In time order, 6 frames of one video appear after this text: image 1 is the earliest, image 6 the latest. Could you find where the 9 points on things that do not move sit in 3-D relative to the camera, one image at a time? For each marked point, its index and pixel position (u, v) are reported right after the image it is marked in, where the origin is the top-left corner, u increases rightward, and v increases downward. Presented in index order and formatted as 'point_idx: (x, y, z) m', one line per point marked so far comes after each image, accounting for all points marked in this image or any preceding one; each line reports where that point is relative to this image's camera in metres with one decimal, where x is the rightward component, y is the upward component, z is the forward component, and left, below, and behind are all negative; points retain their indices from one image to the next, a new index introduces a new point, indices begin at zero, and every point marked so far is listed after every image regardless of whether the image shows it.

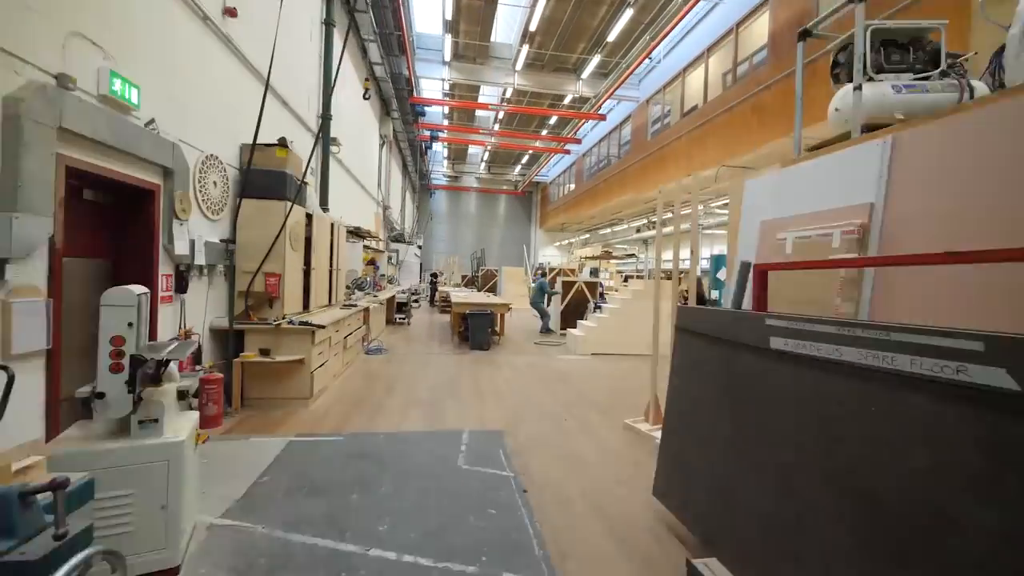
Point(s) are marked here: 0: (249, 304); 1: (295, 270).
0: (-2.2, -0.1, +3.7) m
1: (-1.9, +0.1, +4.1) m
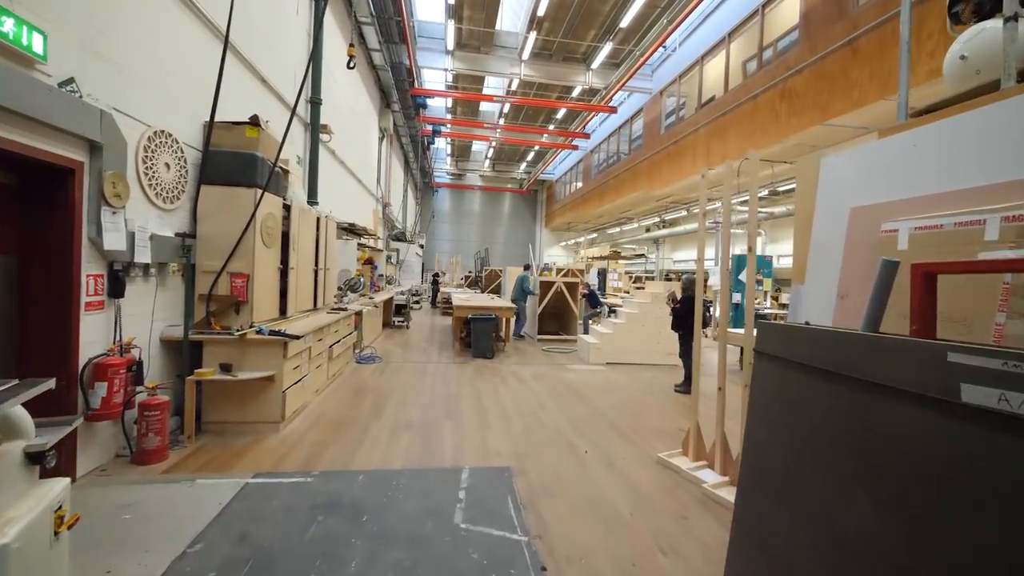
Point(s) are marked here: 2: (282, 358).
0: (-2.1, -0.2, +3.1) m
1: (-1.9, +0.1, +3.6) m
2: (-1.6, -0.5, +3.0) m
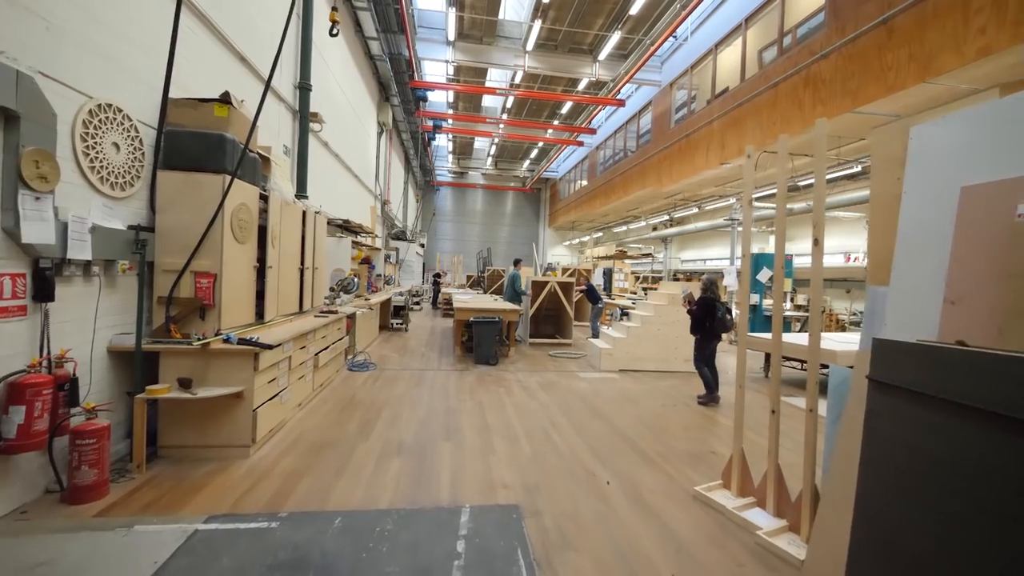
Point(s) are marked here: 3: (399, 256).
0: (-2.0, -0.2, +2.7) m
1: (-1.8, +0.1, +3.1) m
2: (-1.5, -0.5, +2.6) m
3: (-3.1, +0.9, +12.4) m
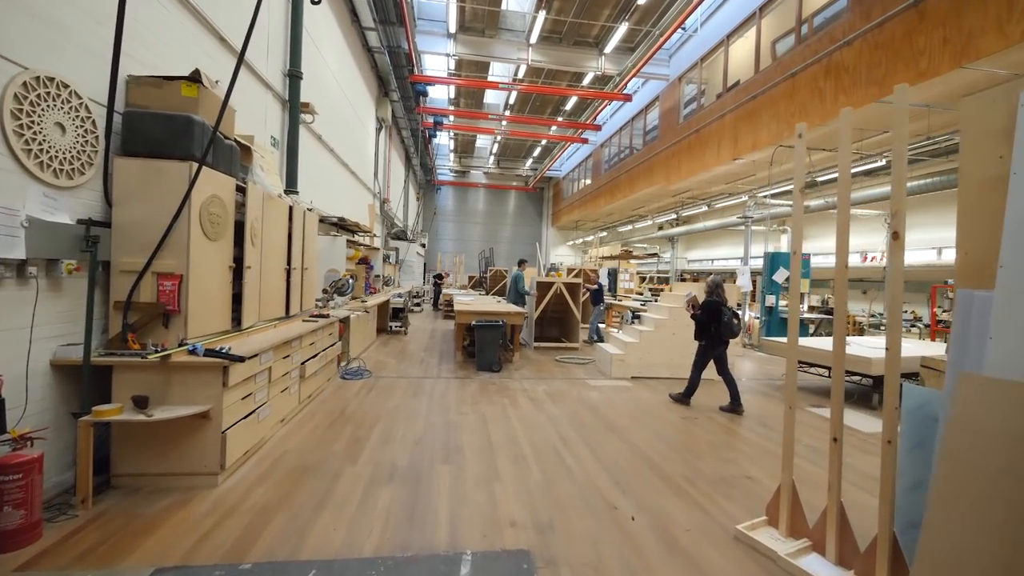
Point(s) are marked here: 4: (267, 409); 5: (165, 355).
0: (-2.0, -0.2, +2.4) m
1: (-1.8, +0.1, +2.8) m
2: (-1.5, -0.5, +2.3) m
3: (-3.1, +0.9, +12.1) m
4: (-1.5, -0.8, +2.8) m
5: (-1.7, -0.3, +2.2) m
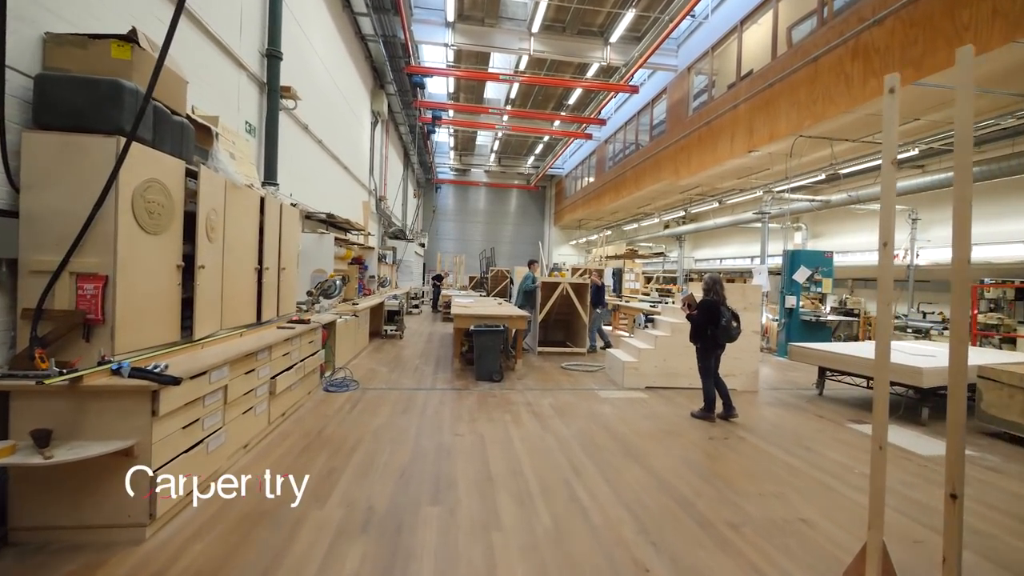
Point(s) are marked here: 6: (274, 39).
0: (-2.0, -0.2, +1.9) m
1: (-1.8, +0.1, +2.3) m
2: (-1.5, -0.5, +1.8) m
3: (-3.0, +0.8, +11.7) m
4: (-1.5, -0.8, +2.4) m
5: (-1.7, -0.3, +1.7) m
6: (-2.3, +2.4, +4.3) m
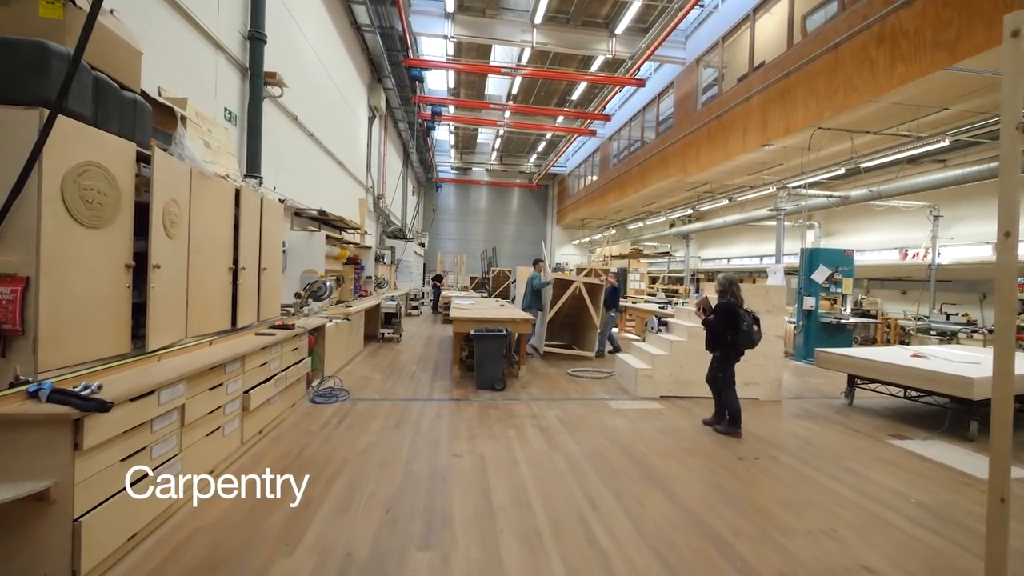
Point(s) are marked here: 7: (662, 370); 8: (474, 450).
0: (-2.0, -0.2, +1.6) m
1: (-1.7, +0.1, +2.0) m
2: (-1.4, -0.5, +1.5) m
3: (-3.0, +0.8, +11.3) m
4: (-1.5, -0.8, +2.0) m
5: (-1.6, -0.4, +1.4) m
6: (-2.2, +2.4, +3.9) m
7: (+1.5, -0.8, +4.4) m
8: (-0.2, -1.0, +2.9) m
